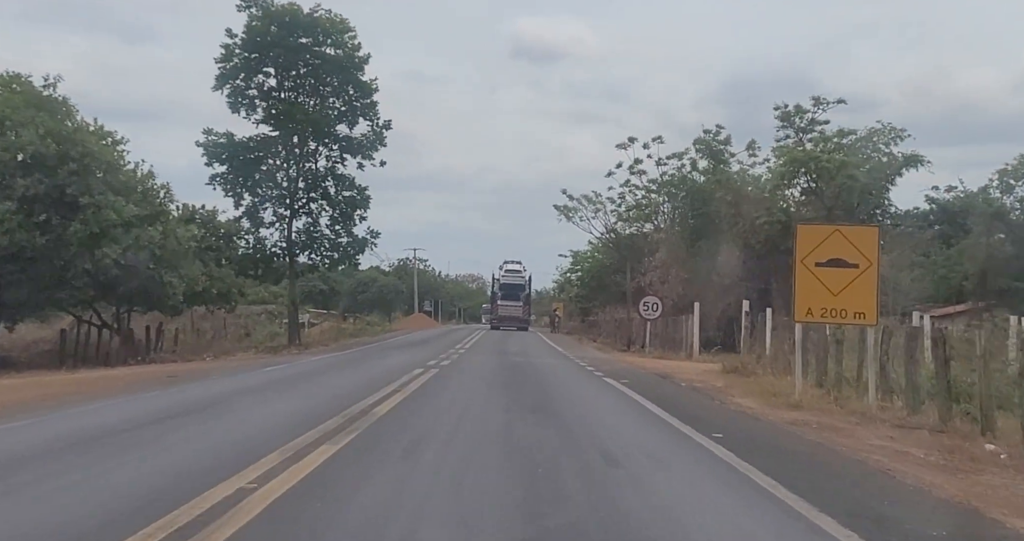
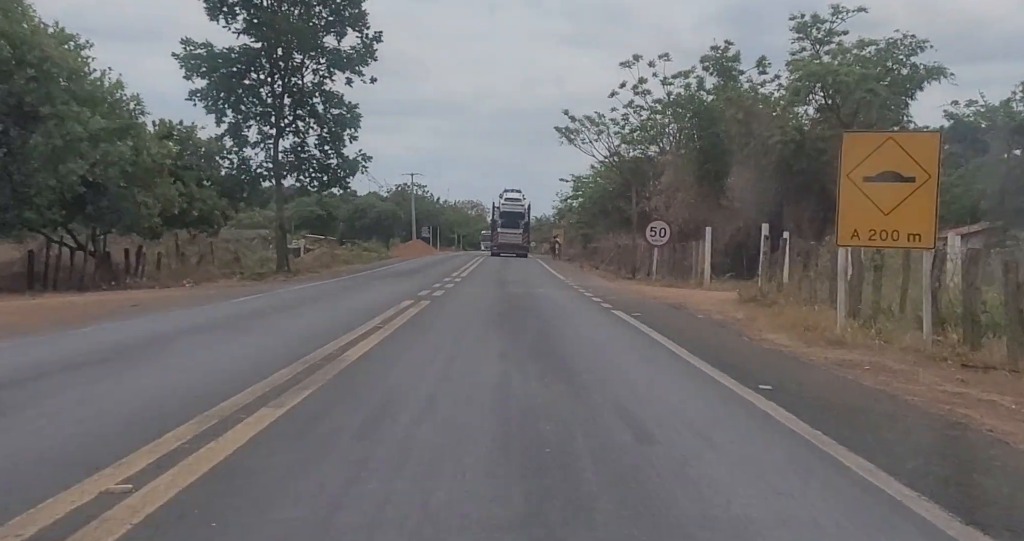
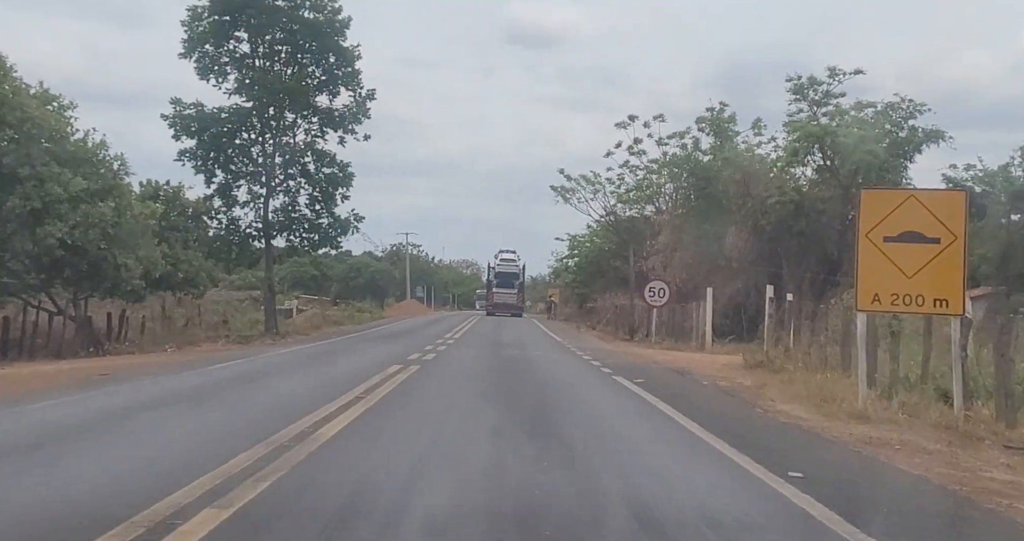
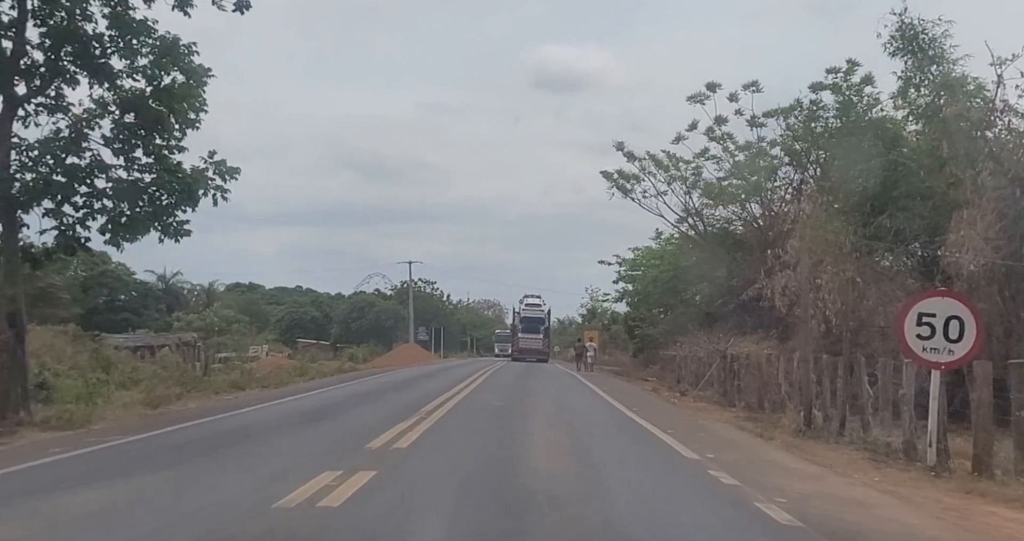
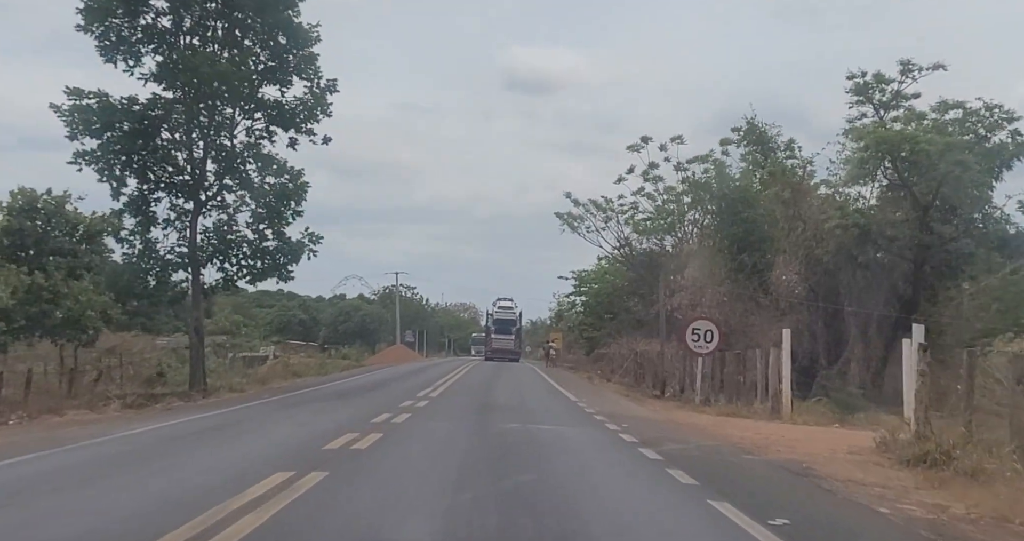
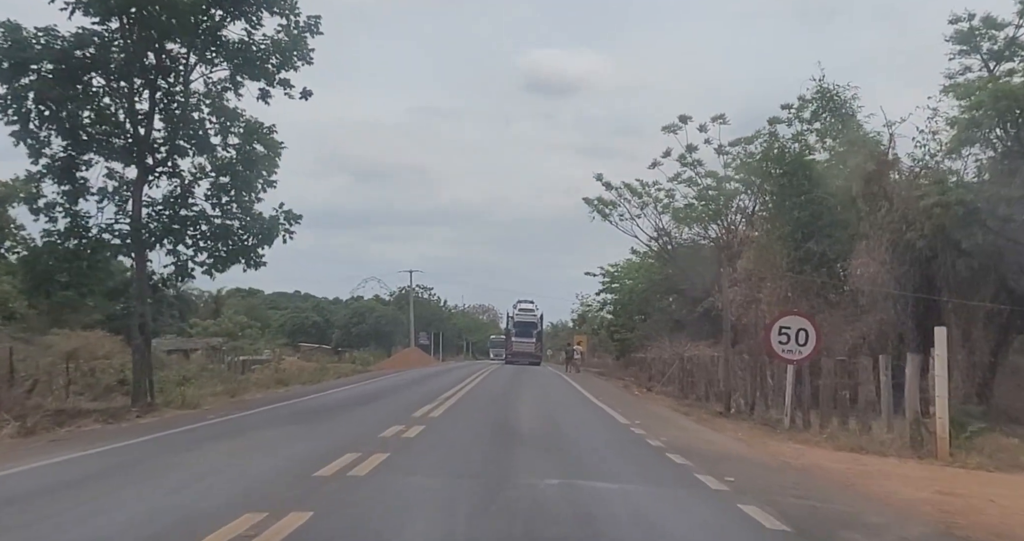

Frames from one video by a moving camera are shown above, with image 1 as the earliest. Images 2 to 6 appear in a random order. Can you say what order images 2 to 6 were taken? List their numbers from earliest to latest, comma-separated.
2, 3, 5, 6, 4
